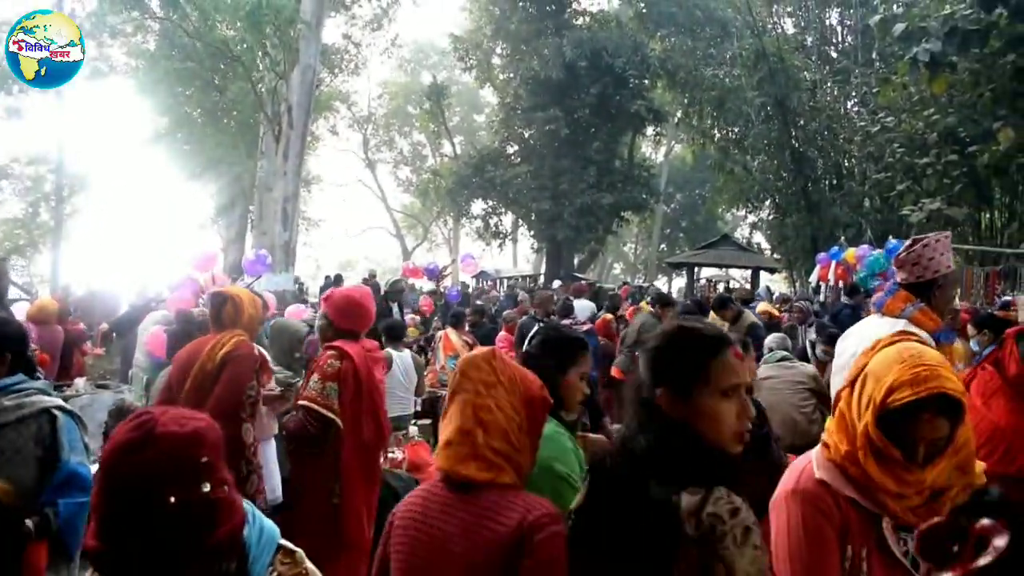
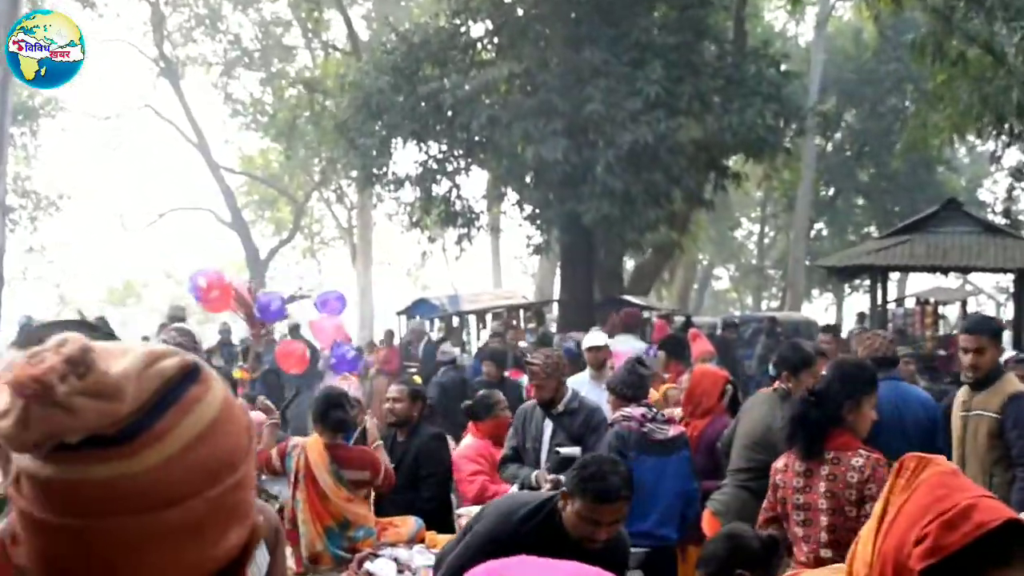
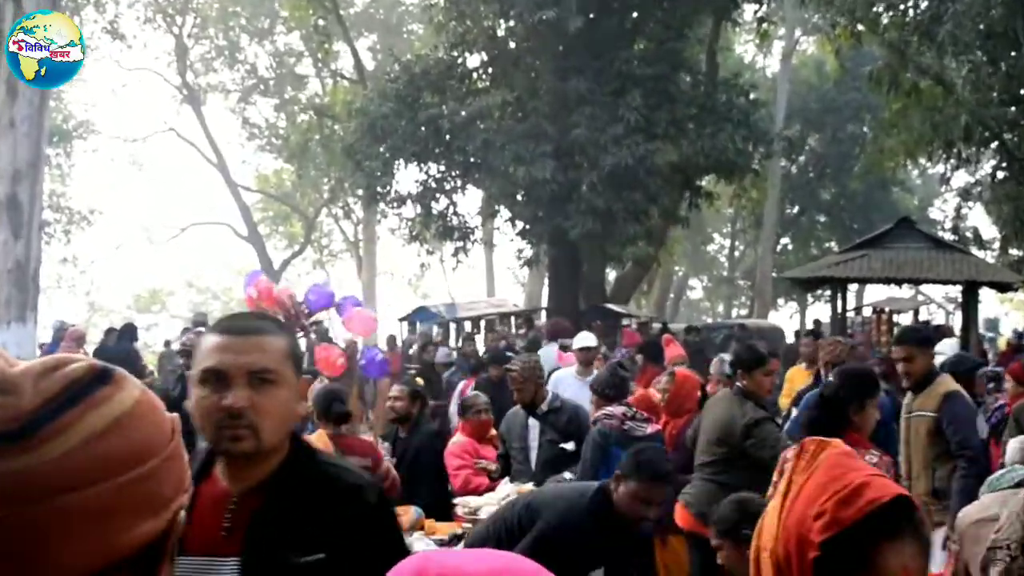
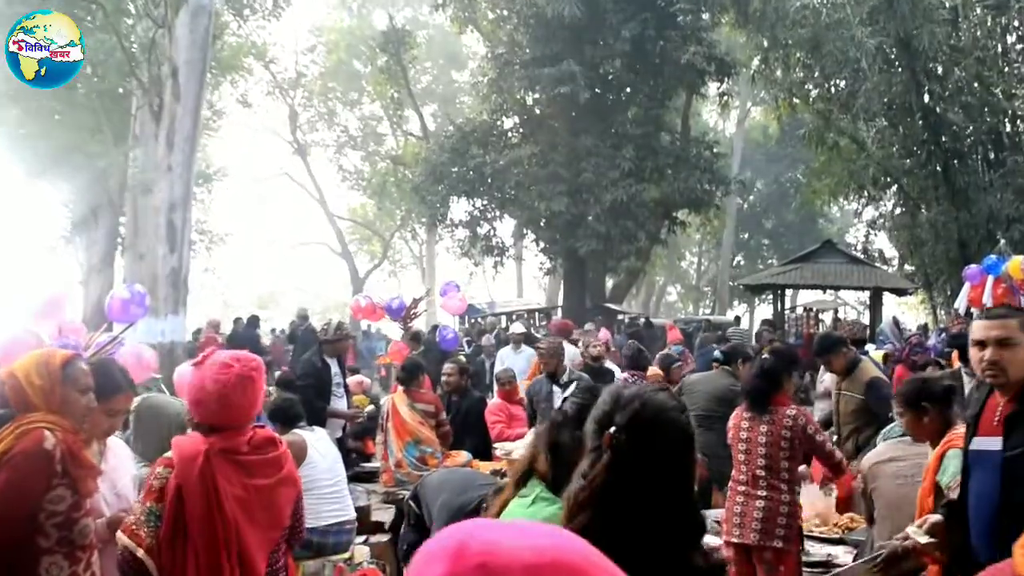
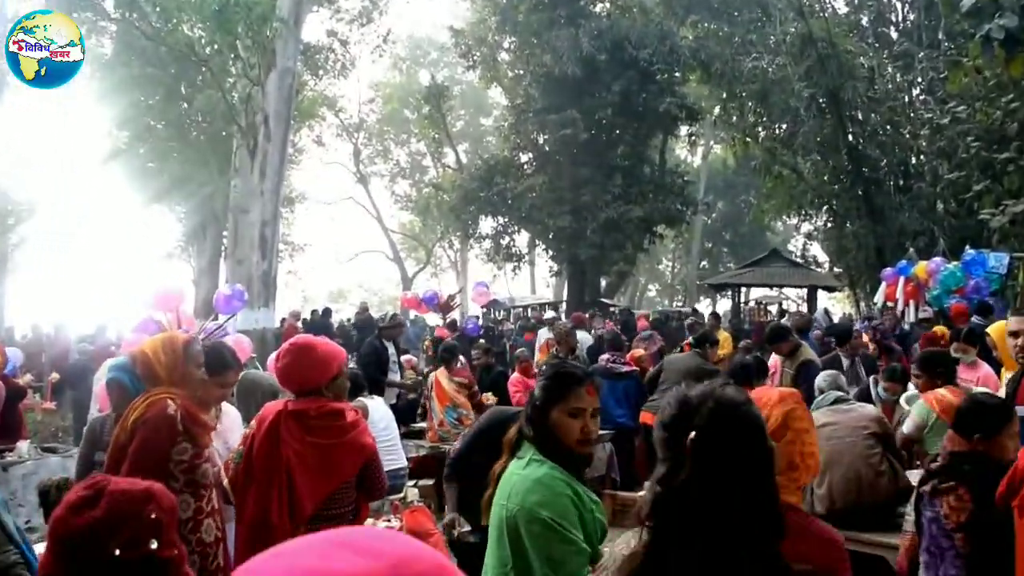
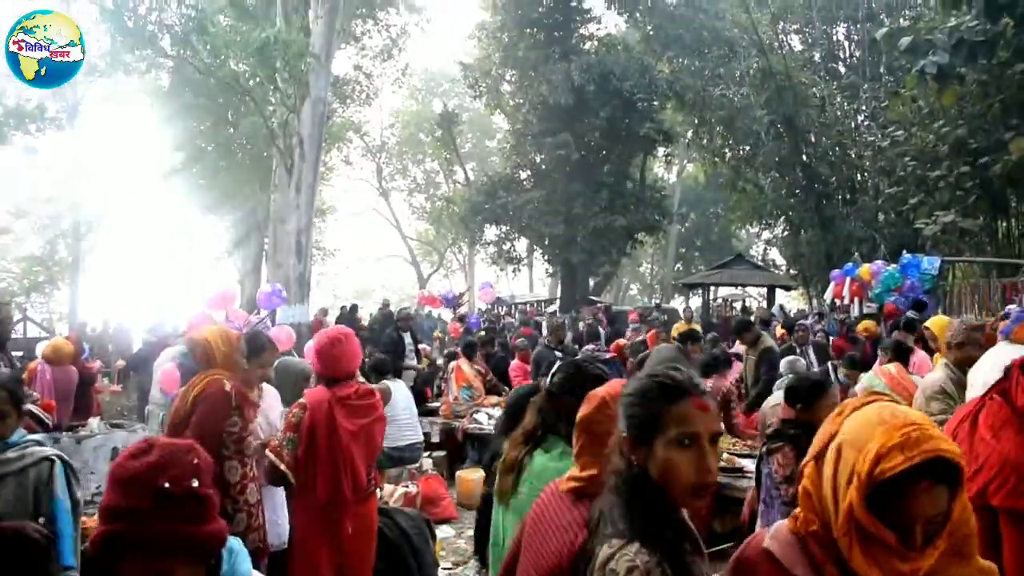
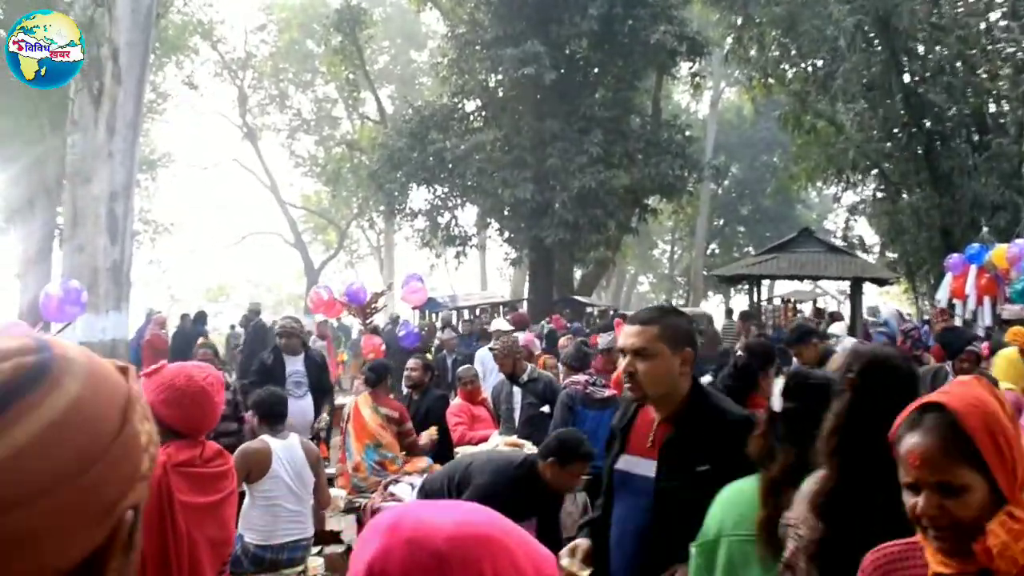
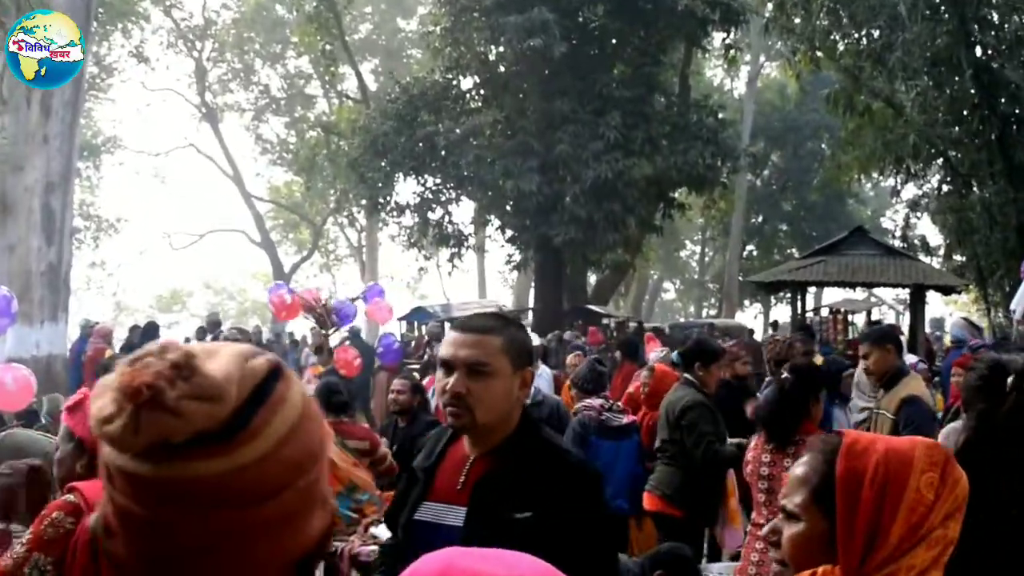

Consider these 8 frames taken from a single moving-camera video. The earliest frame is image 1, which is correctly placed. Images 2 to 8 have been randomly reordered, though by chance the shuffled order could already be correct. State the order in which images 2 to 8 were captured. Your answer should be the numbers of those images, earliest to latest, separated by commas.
6, 5, 4, 7, 8, 3, 2
